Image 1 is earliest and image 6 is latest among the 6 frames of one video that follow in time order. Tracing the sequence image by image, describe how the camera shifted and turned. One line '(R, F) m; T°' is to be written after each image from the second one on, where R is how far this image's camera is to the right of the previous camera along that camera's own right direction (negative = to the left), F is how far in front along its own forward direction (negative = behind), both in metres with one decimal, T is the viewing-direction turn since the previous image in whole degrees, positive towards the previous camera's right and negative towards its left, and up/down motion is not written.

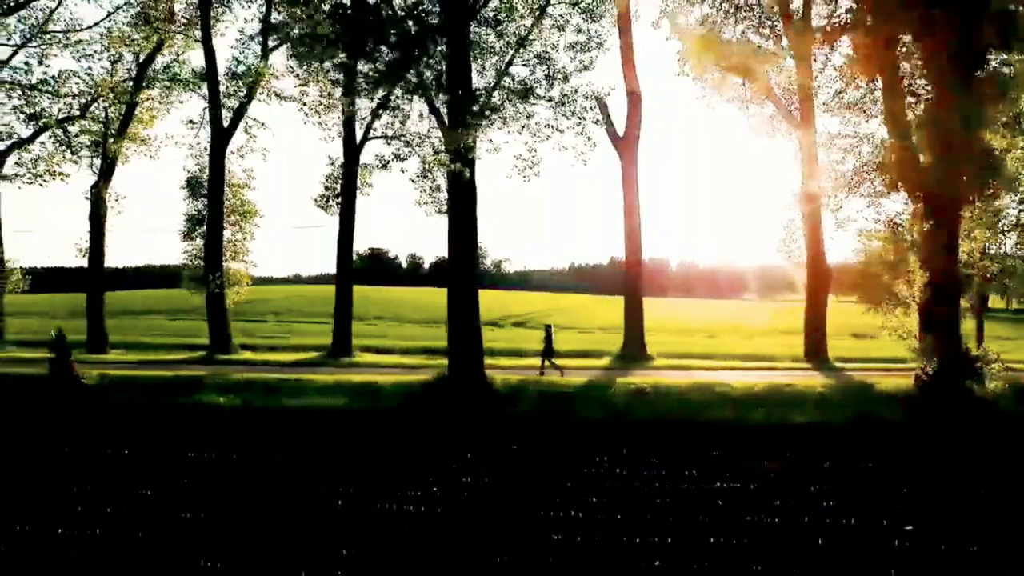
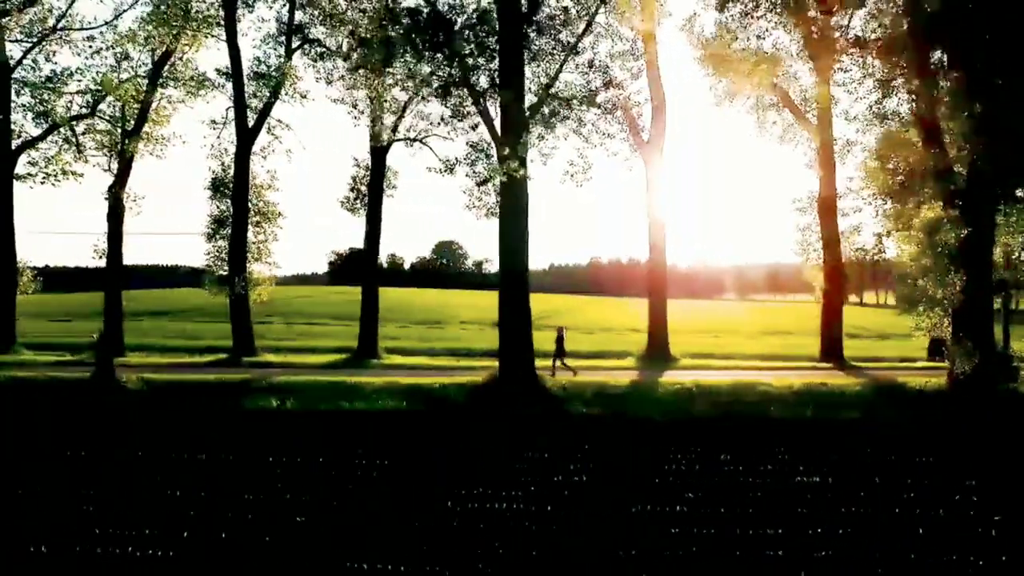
(-1.6, -0.2) m; +3°
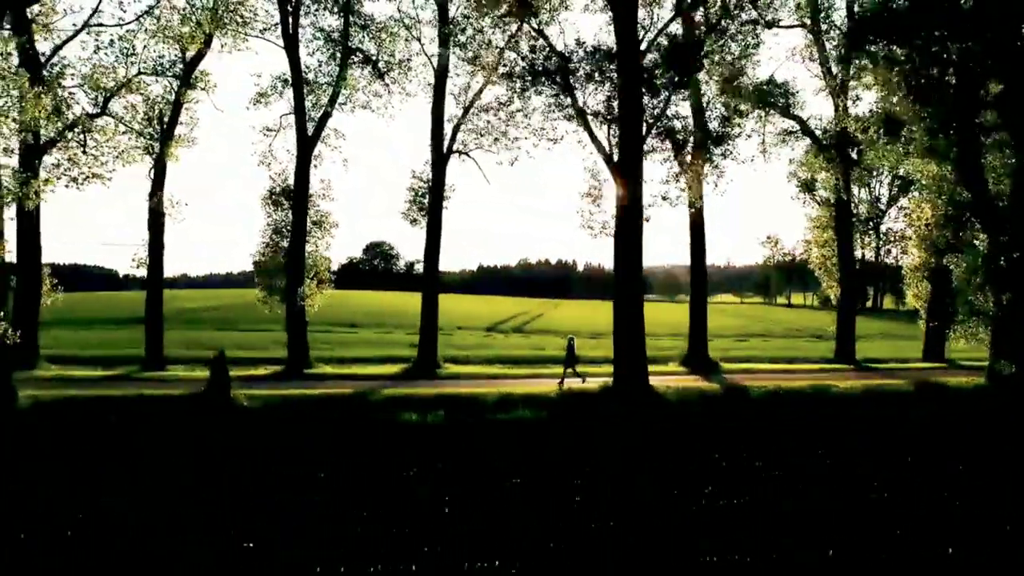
(-4.6, -0.4) m; +10°
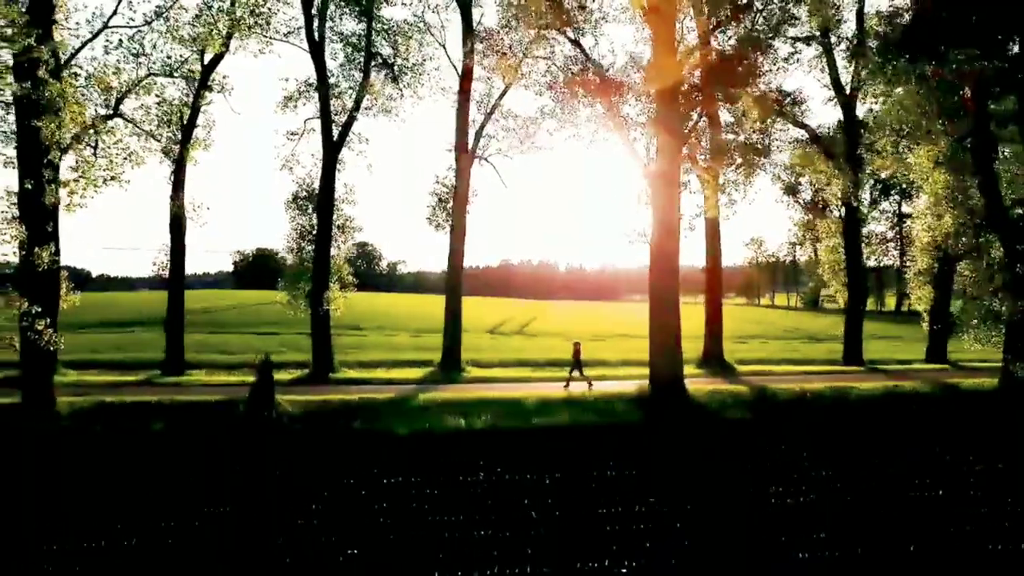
(-1.4, -0.2) m; +3°
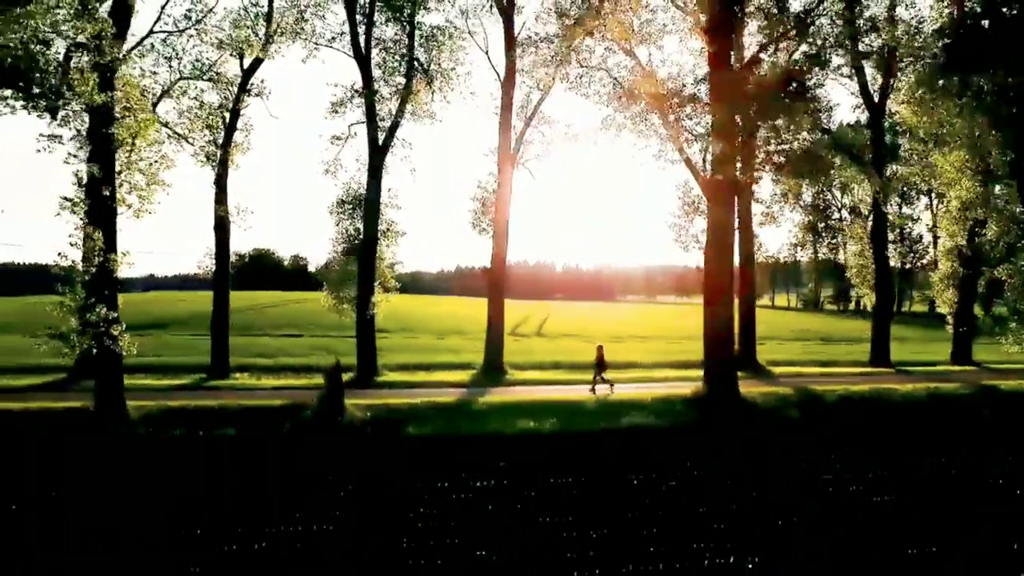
(-1.6, -0.2) m; +2°
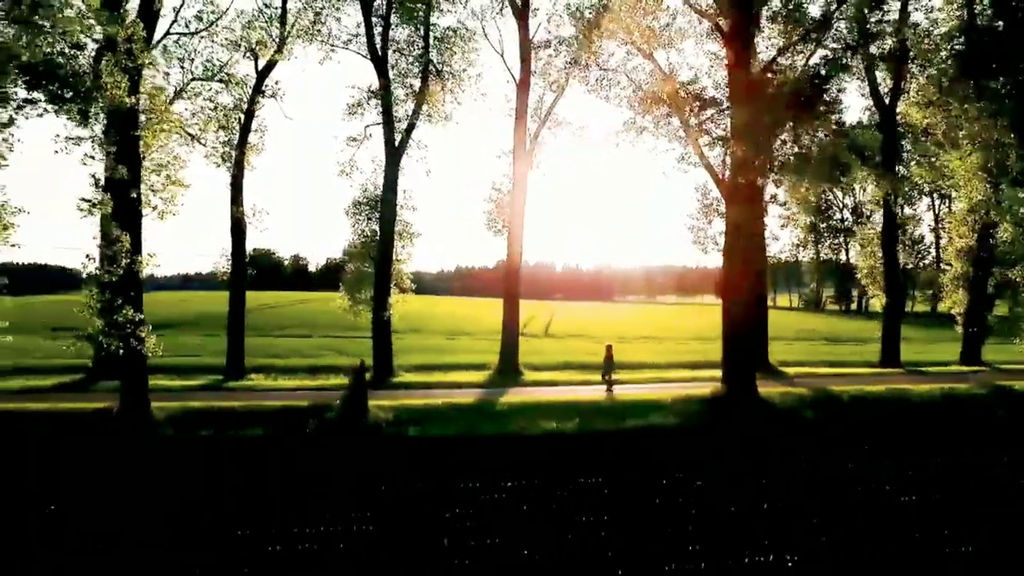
(-0.5, -0.1) m; 0°
